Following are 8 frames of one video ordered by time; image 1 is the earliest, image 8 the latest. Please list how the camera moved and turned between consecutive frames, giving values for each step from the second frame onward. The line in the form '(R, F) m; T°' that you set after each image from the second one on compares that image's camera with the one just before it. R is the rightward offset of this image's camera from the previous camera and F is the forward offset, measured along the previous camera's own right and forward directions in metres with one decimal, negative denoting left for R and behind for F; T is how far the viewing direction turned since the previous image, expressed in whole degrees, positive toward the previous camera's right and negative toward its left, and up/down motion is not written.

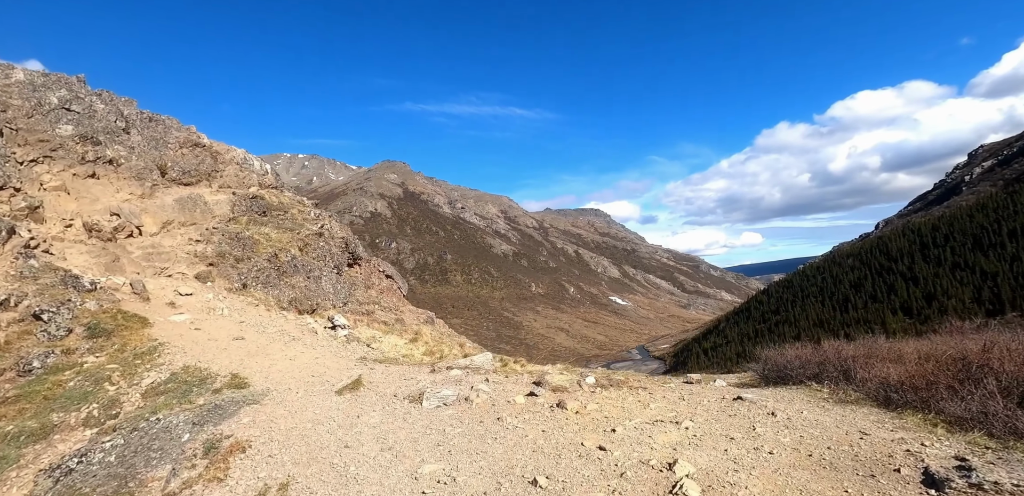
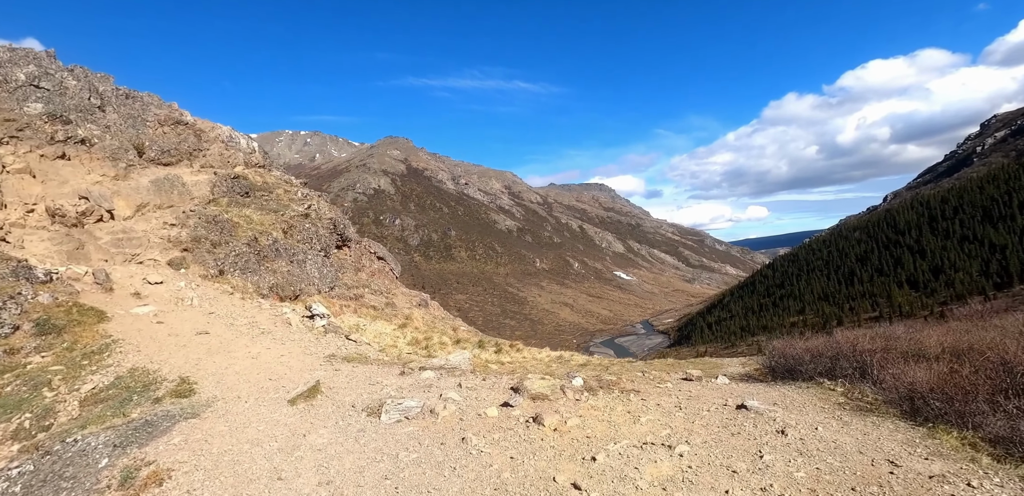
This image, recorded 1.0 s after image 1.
(+0.6, +1.3) m; -1°
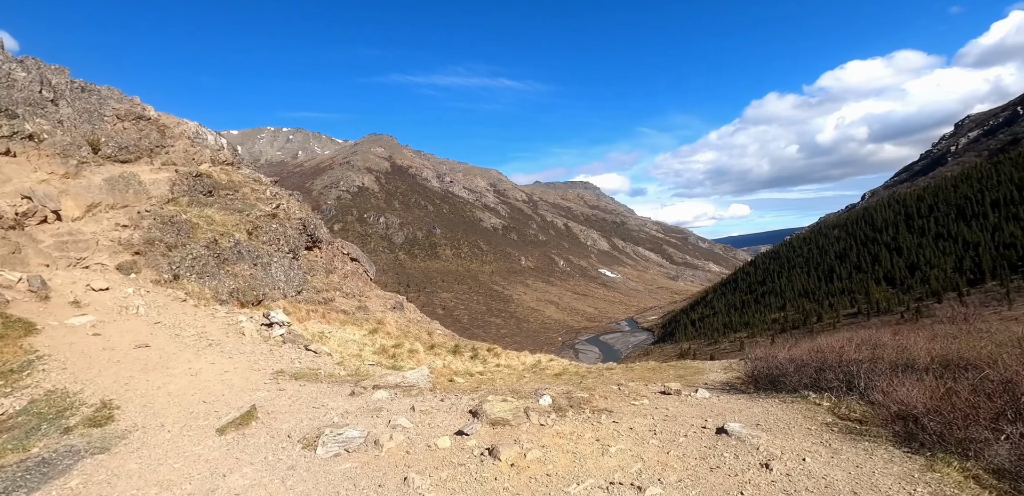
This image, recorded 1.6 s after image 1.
(+0.5, +1.0) m; +2°
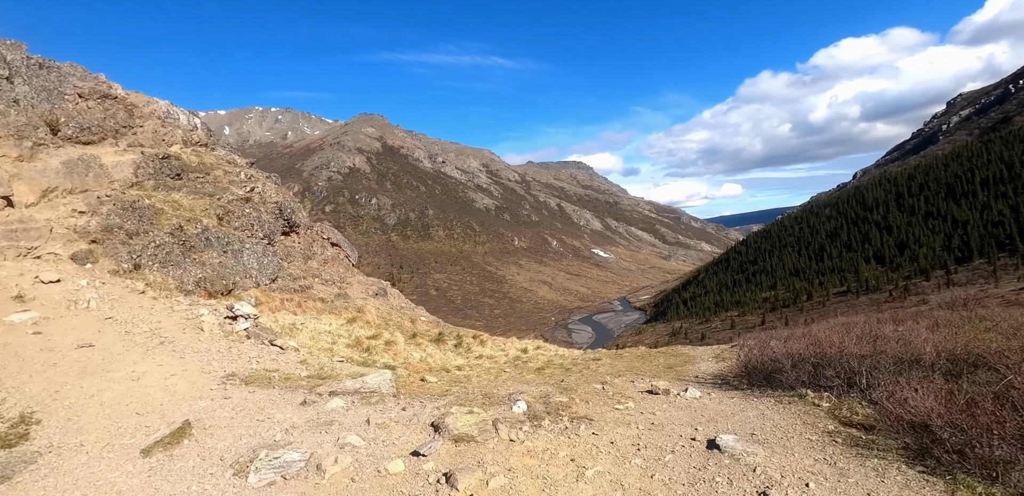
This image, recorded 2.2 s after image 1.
(+0.4, +1.1) m; +1°
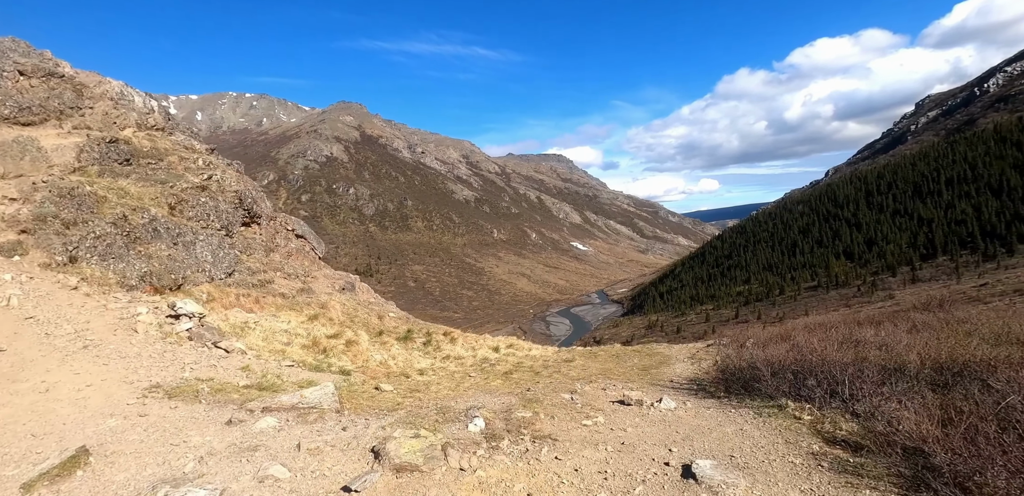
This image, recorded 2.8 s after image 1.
(+0.3, +1.0) m; +2°
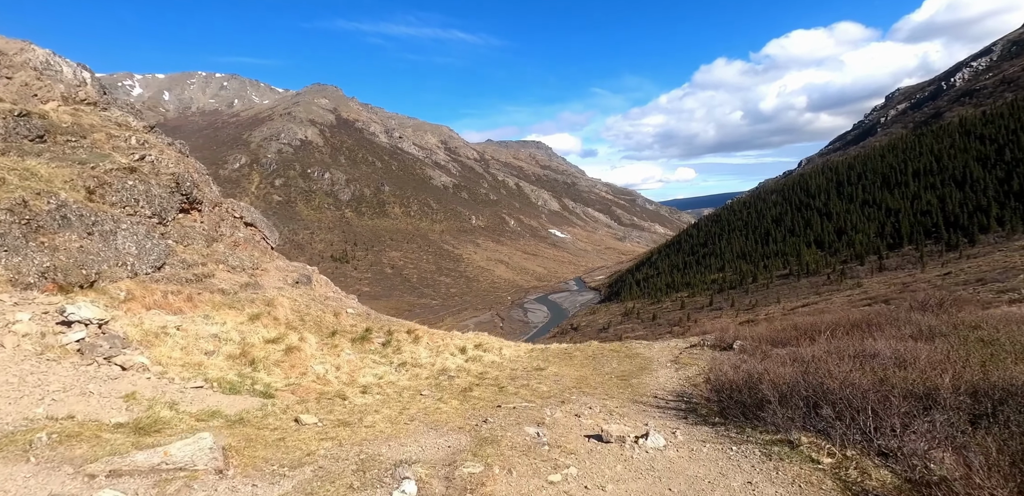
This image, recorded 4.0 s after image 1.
(+0.4, +2.2) m; +2°
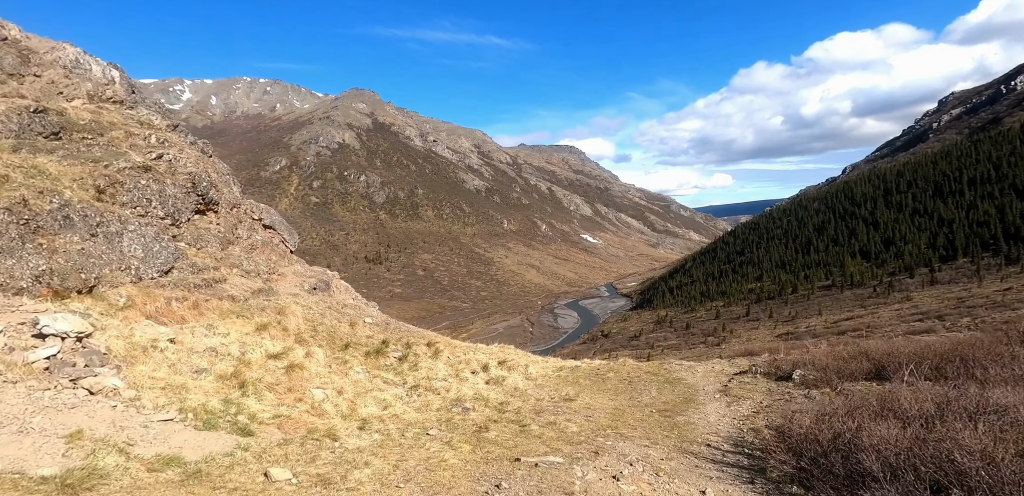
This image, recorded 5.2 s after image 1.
(+0.1, +1.9) m; -3°
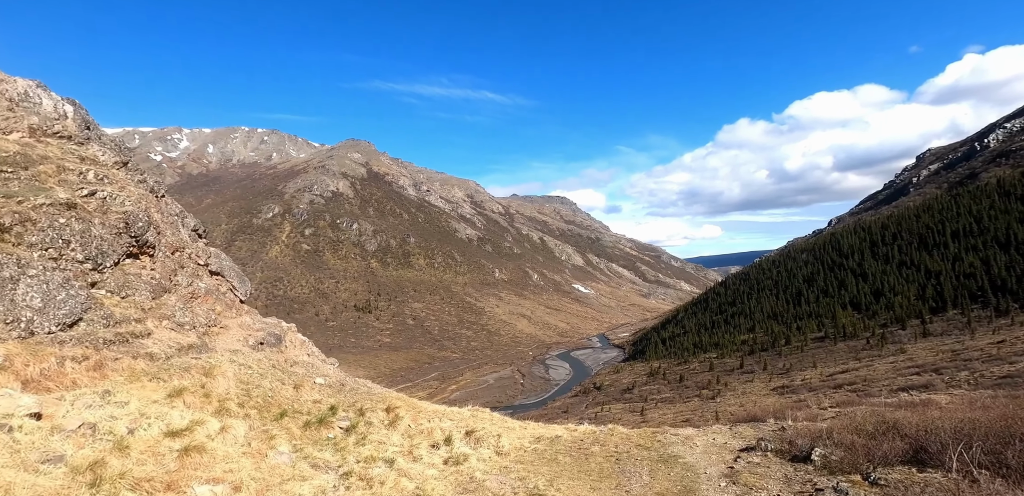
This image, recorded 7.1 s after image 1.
(+0.8, +2.5) m; +1°
